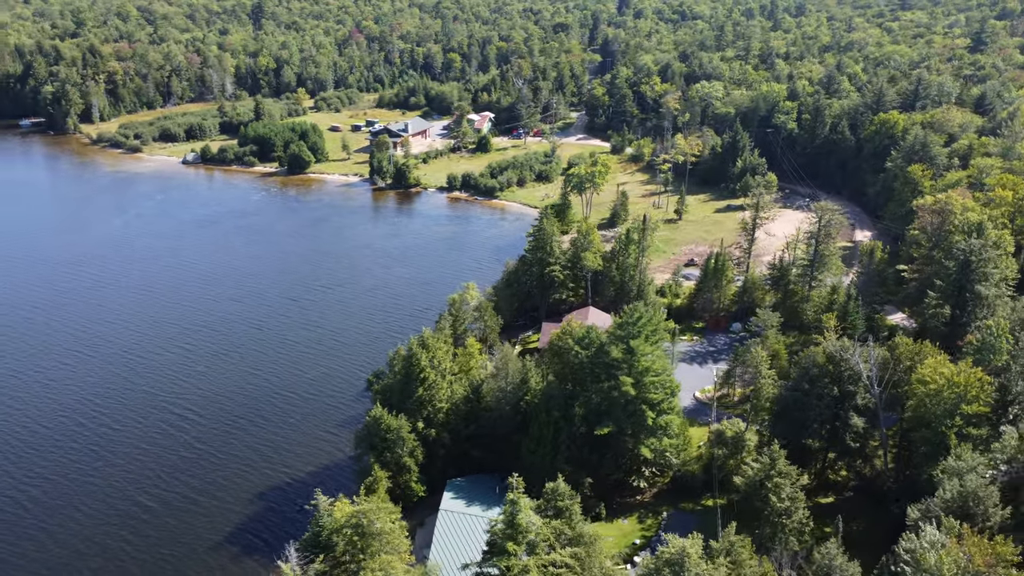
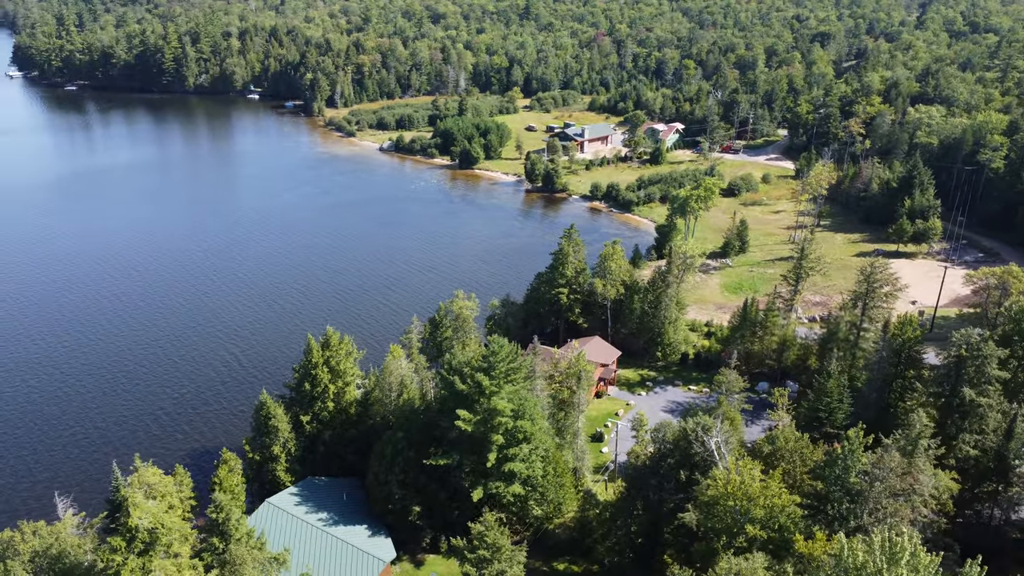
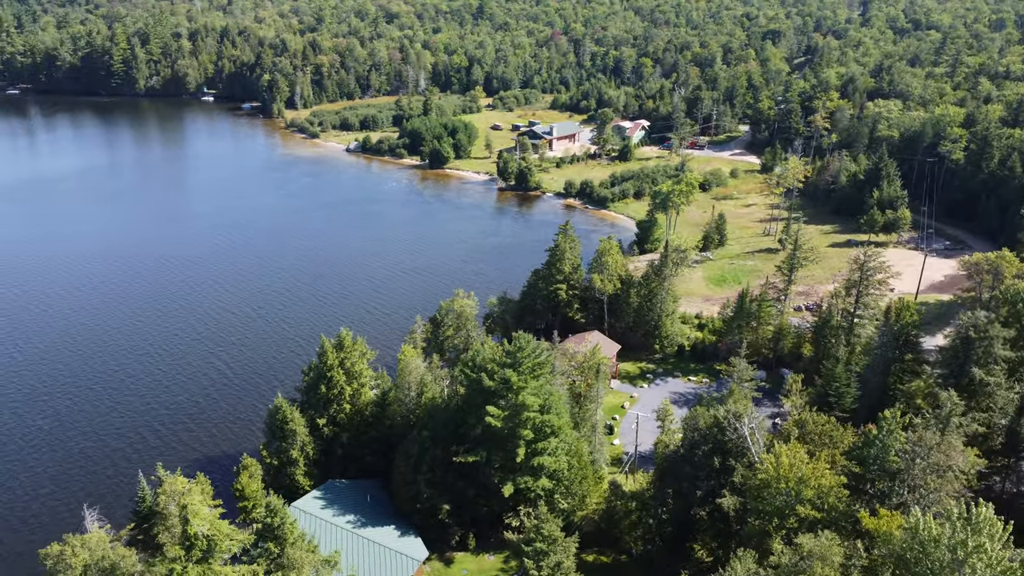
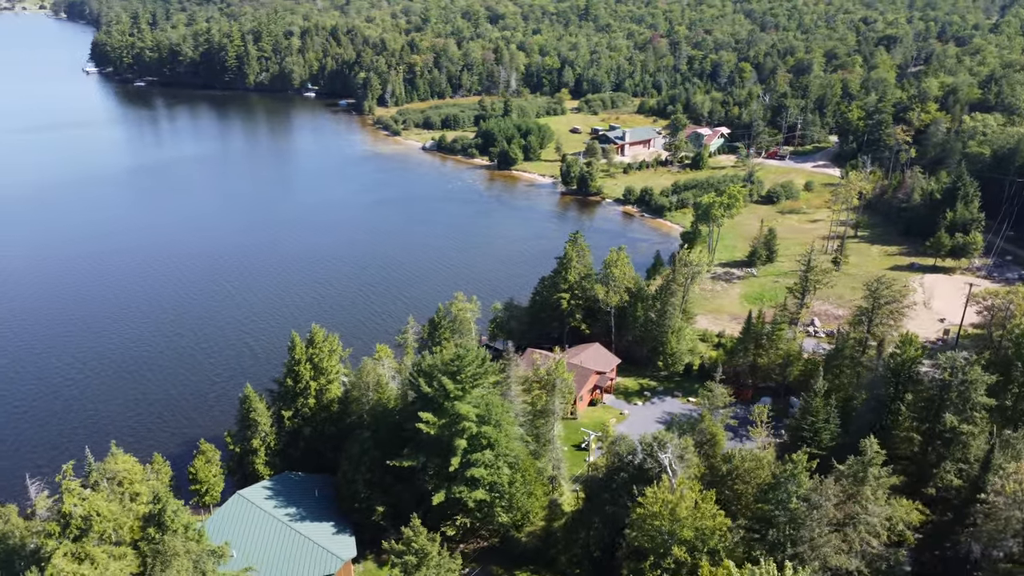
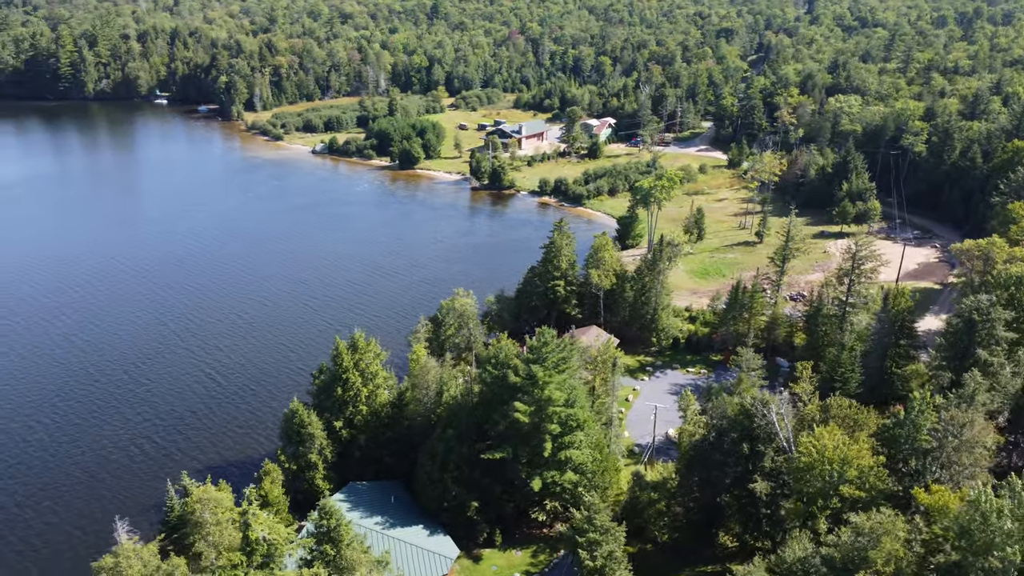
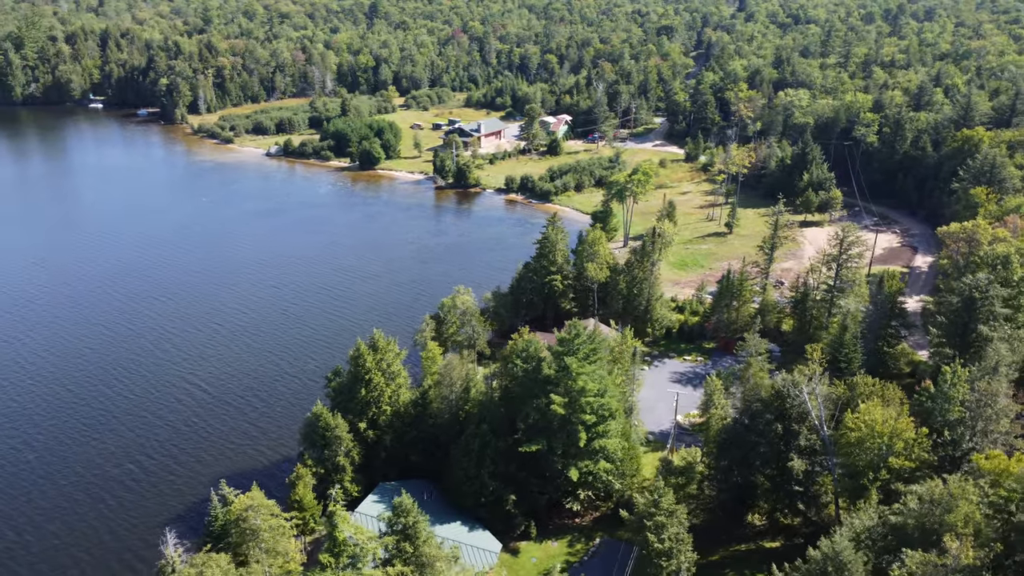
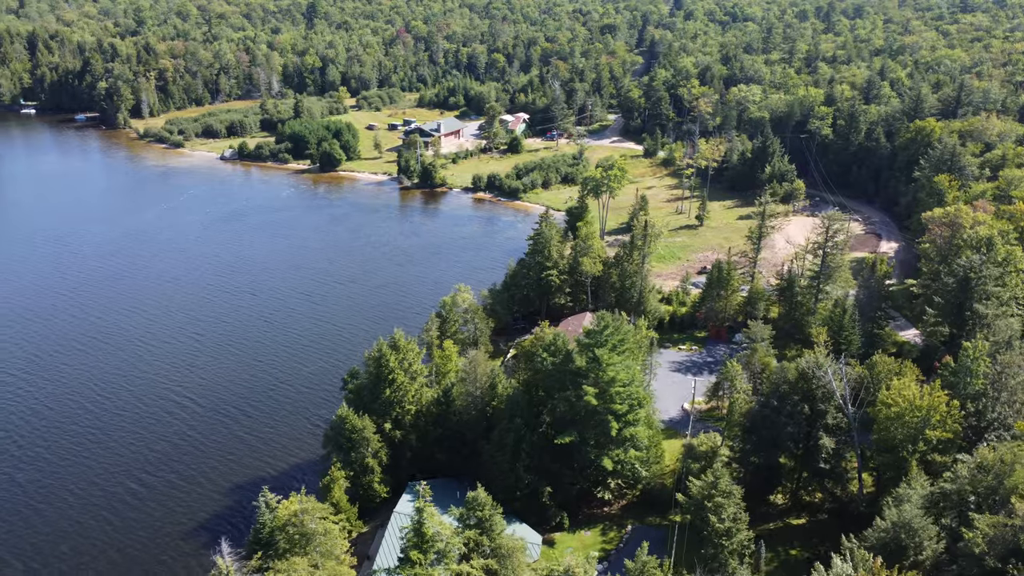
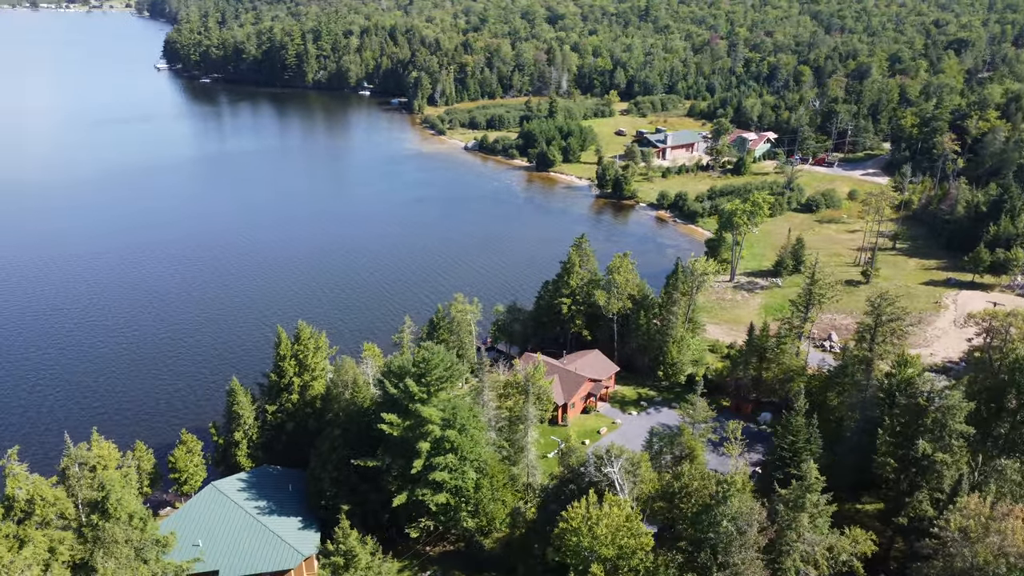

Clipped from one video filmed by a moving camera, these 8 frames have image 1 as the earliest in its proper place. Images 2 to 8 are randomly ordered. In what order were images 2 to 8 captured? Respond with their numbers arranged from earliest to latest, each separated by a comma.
7, 6, 5, 3, 2, 4, 8
